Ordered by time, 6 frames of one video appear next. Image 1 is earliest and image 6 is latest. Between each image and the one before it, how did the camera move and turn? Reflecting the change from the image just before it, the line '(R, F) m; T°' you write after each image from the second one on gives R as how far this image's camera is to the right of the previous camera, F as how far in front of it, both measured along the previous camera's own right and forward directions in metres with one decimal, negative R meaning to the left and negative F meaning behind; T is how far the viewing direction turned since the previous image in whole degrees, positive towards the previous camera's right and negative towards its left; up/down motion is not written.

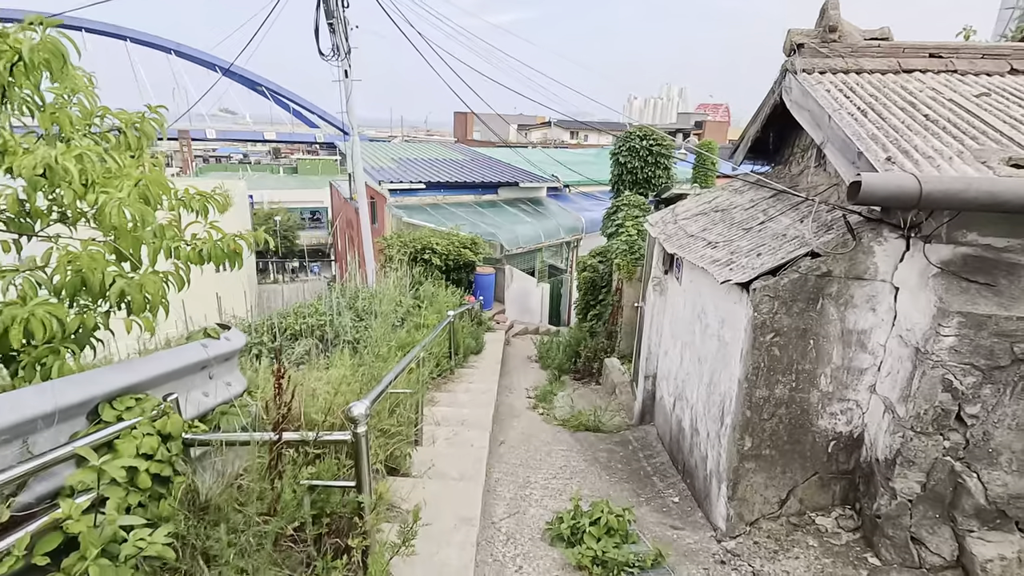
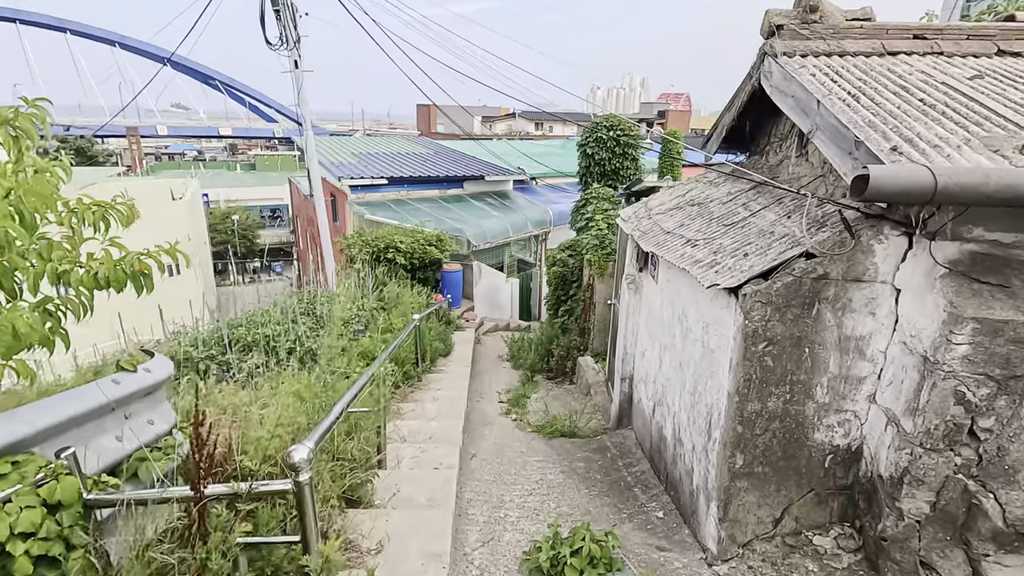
(0.0, +0.3) m; +3°
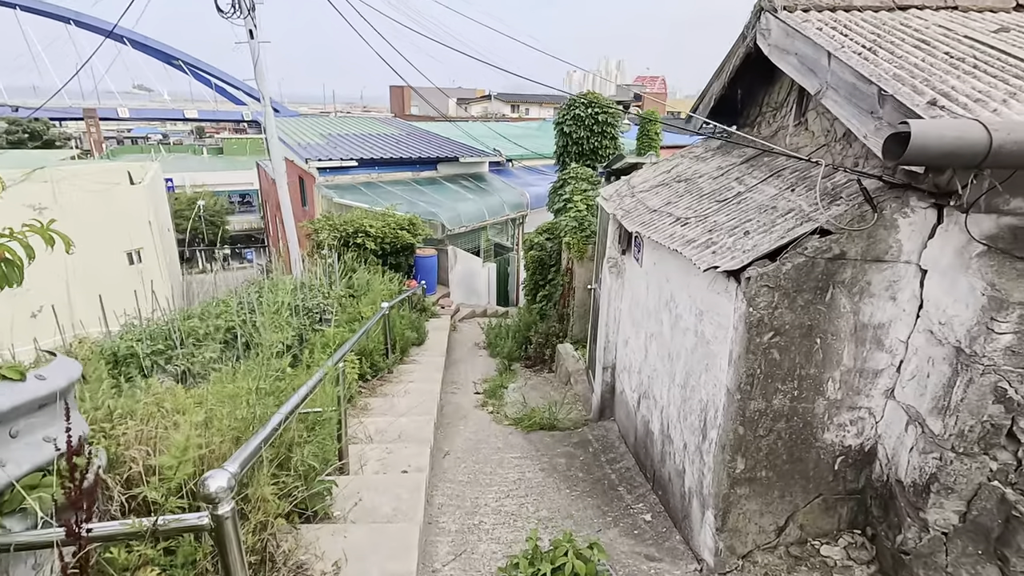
(0.0, +0.3) m; +2°
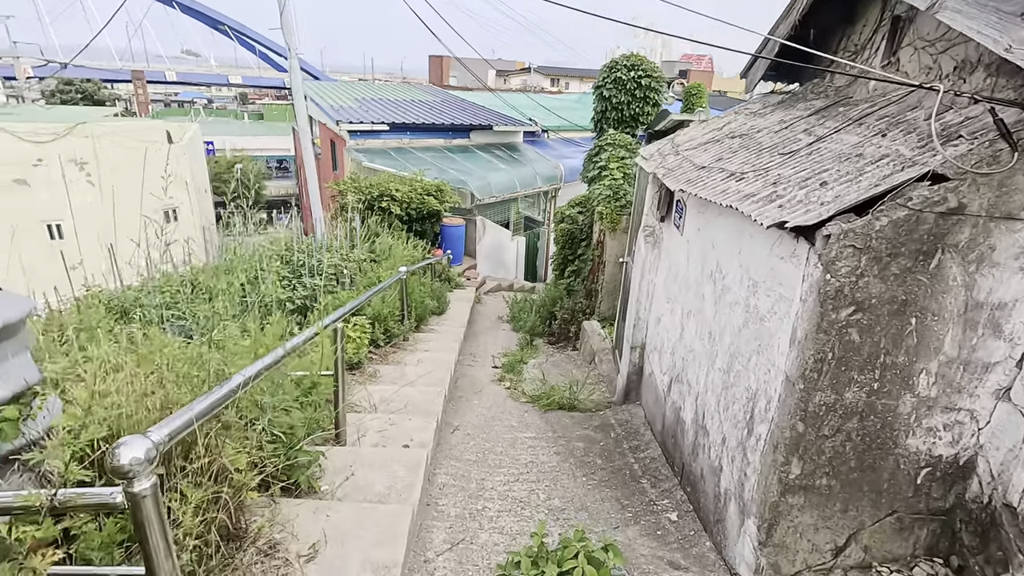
(+0.1, +0.4) m; -3°
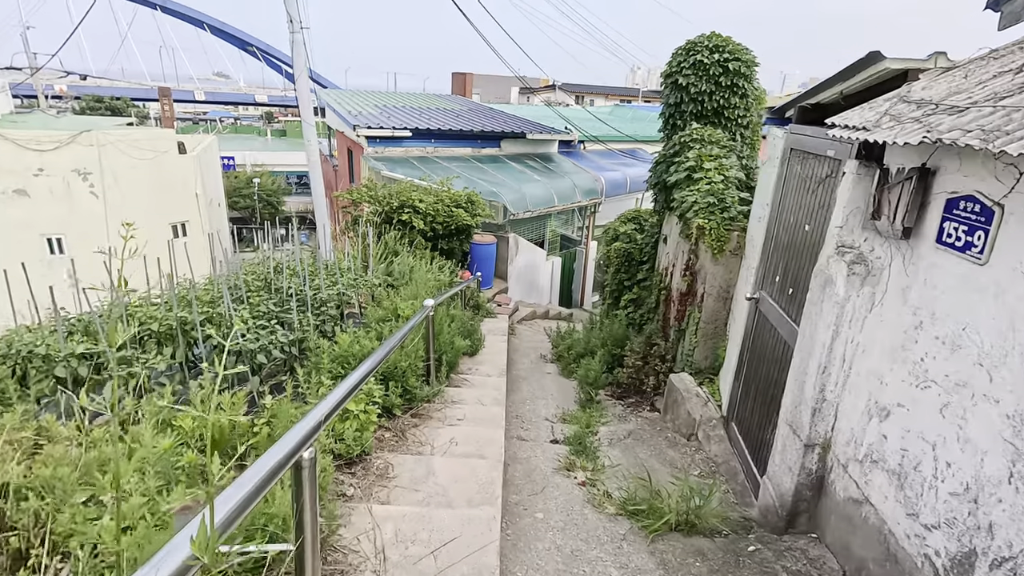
(-0.4, +1.5) m; -2°
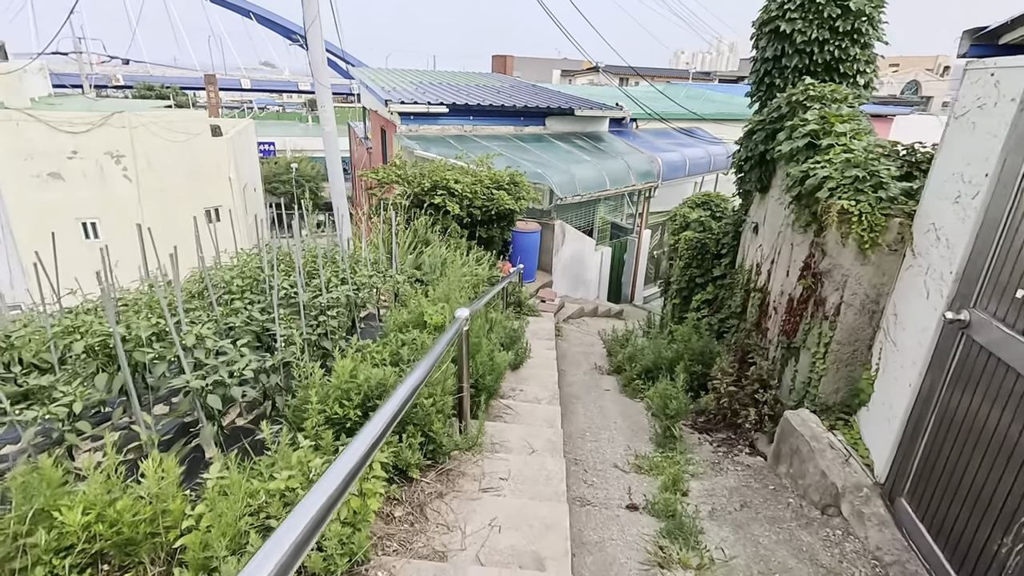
(-0.2, +1.1) m; -4°
